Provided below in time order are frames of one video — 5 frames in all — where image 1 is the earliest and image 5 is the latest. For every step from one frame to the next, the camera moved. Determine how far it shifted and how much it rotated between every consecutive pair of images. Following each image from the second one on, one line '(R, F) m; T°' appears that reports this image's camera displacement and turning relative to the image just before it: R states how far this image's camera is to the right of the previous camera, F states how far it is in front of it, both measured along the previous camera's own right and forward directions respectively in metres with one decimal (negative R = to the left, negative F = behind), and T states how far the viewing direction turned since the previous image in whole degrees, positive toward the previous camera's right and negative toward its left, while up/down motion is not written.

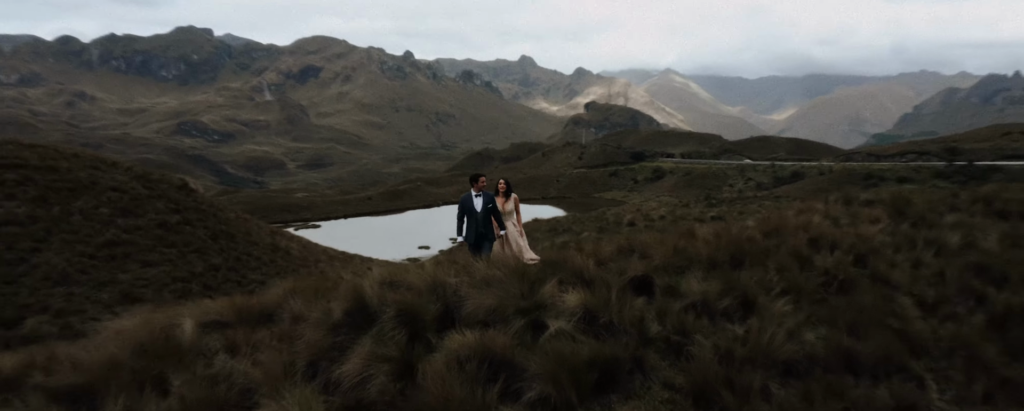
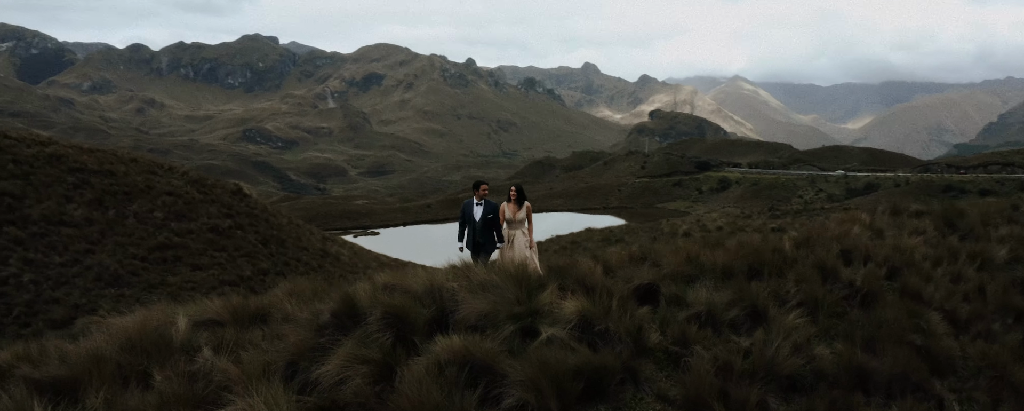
(+0.6, +0.1) m; -4°
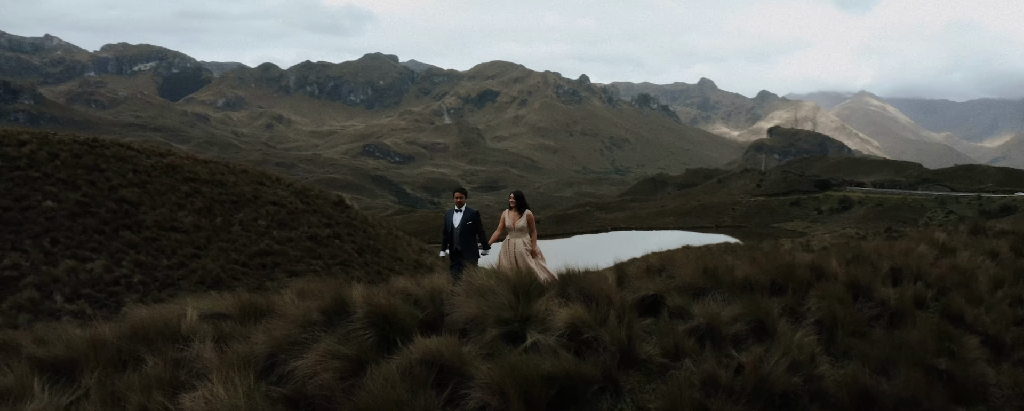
(+1.2, 0.0) m; -8°
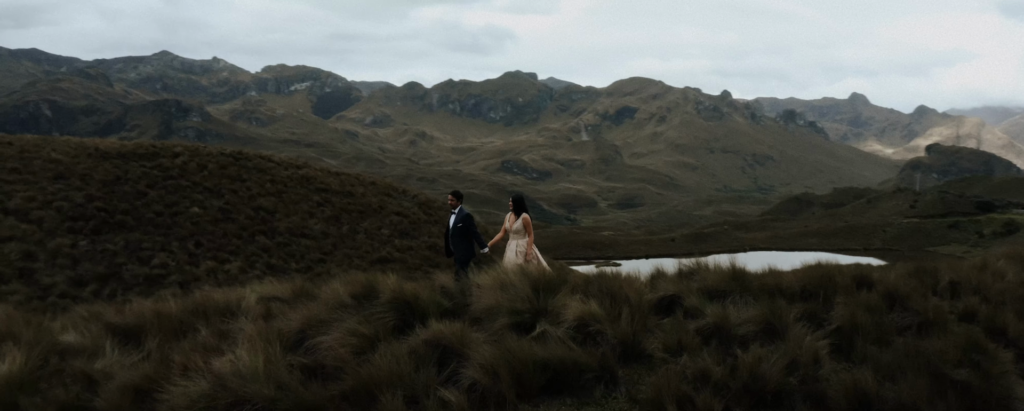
(+1.3, -0.5) m; -10°
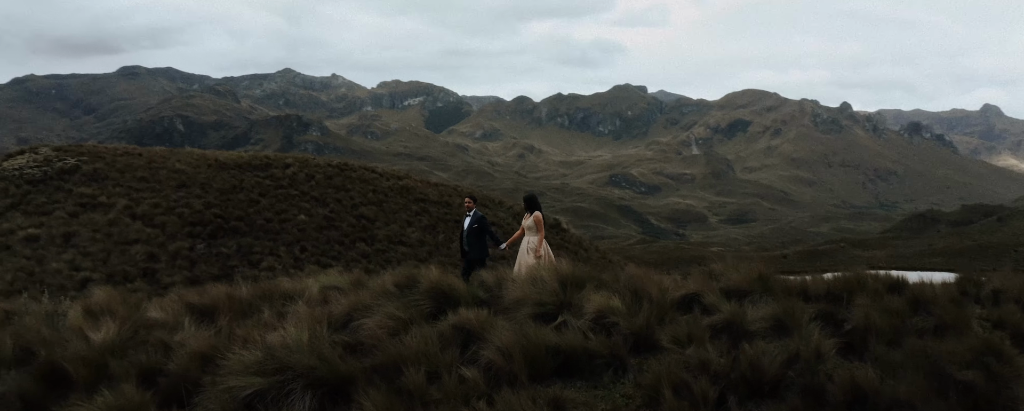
(+0.9, -0.8) m; -8°
